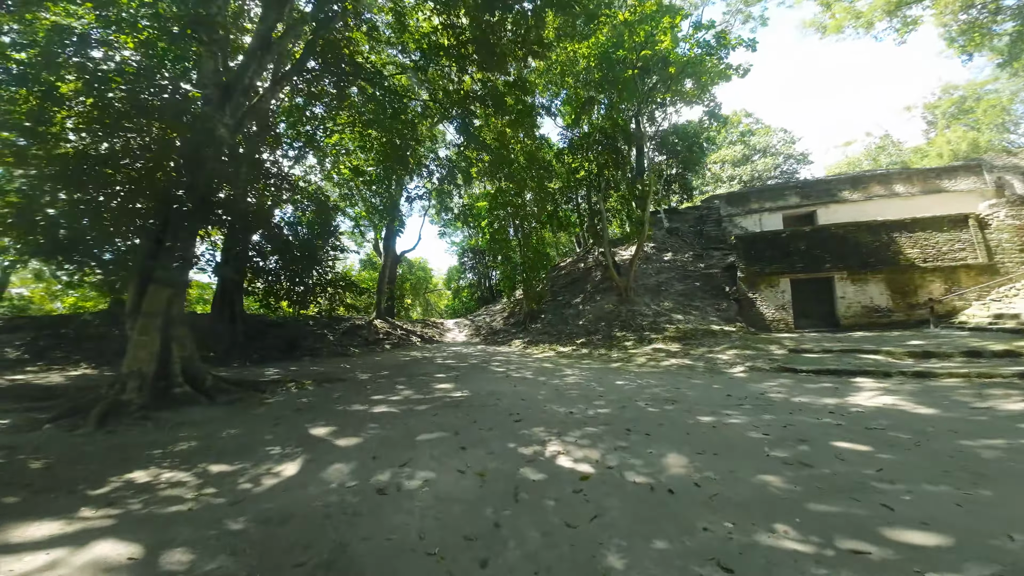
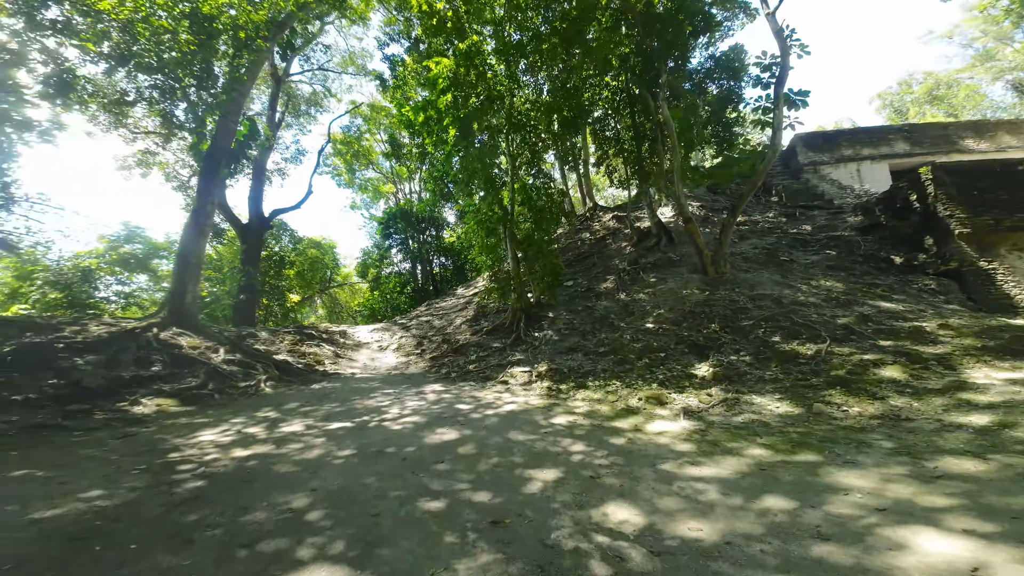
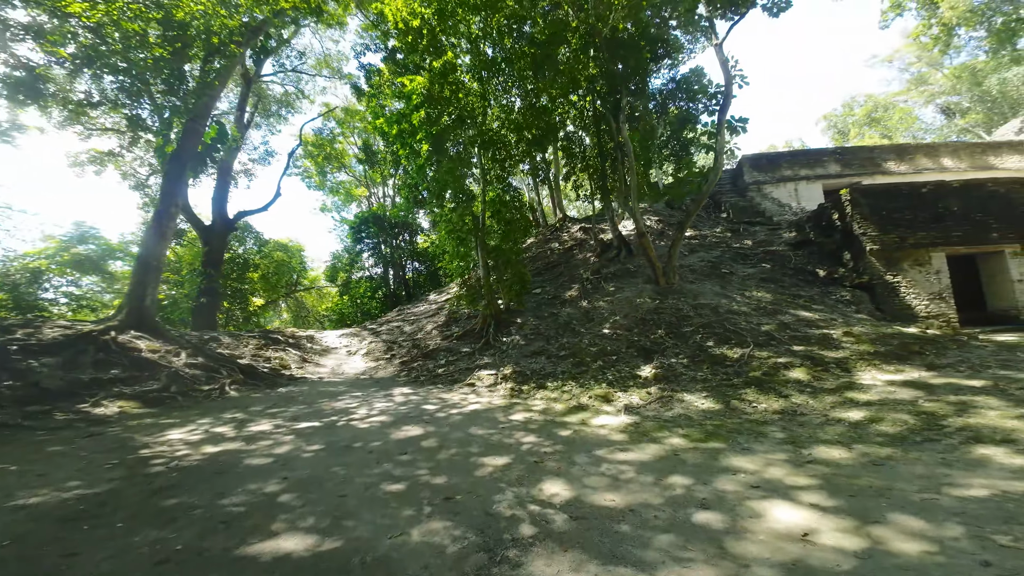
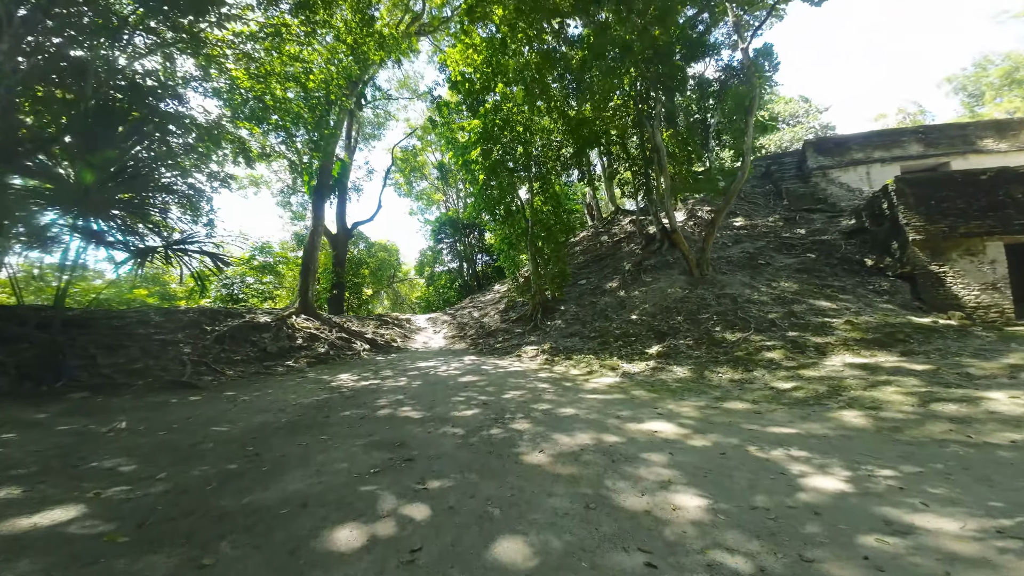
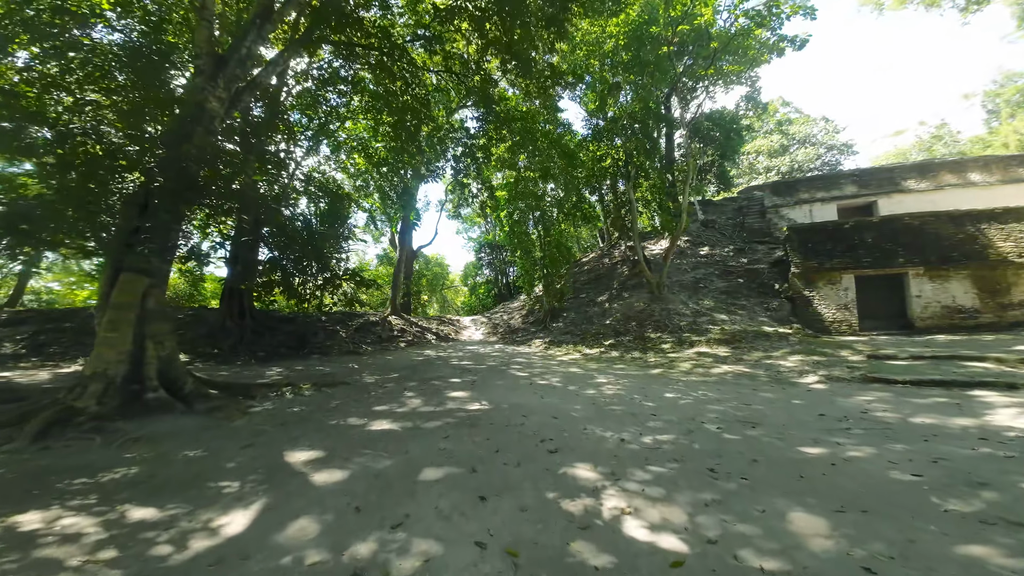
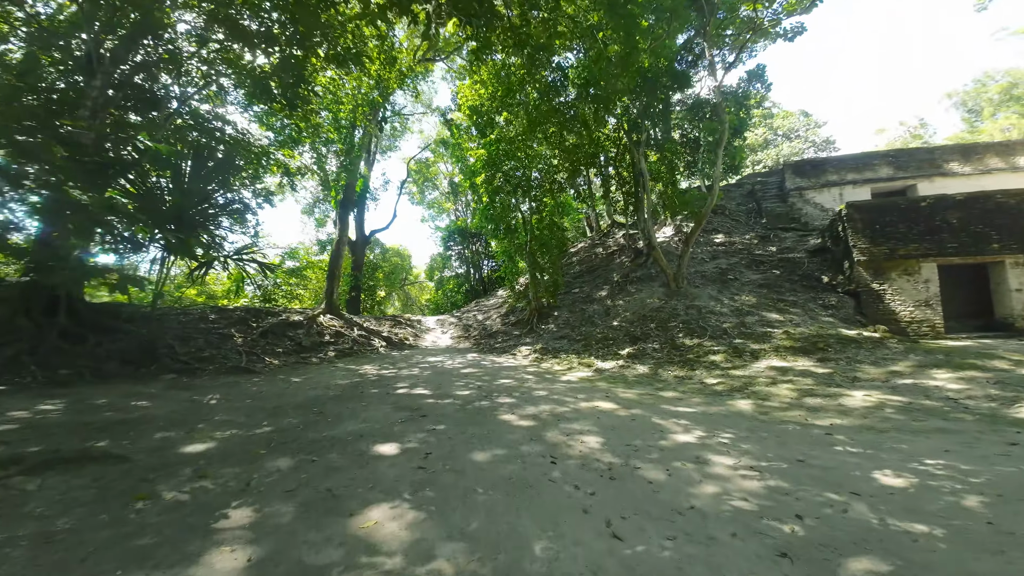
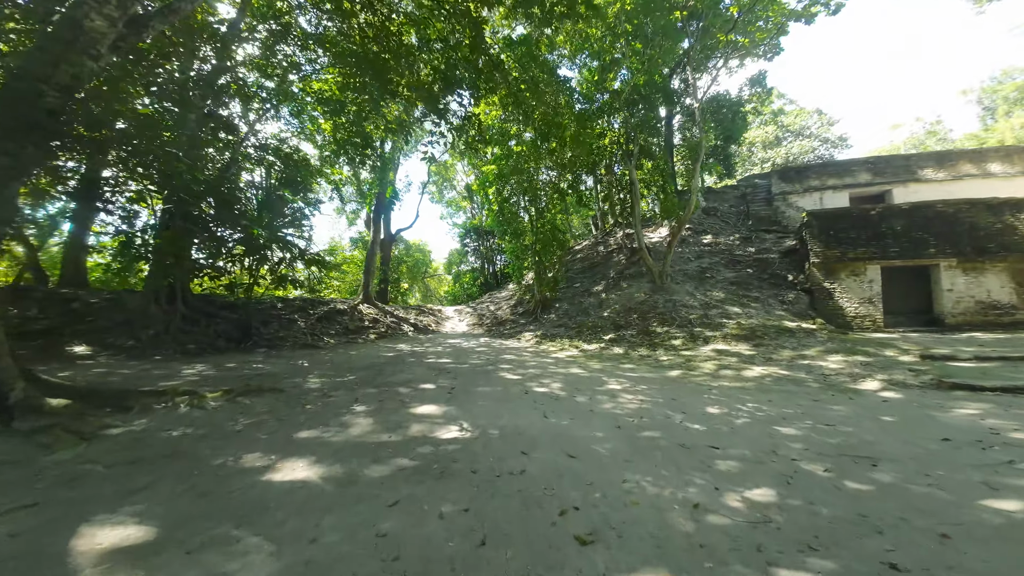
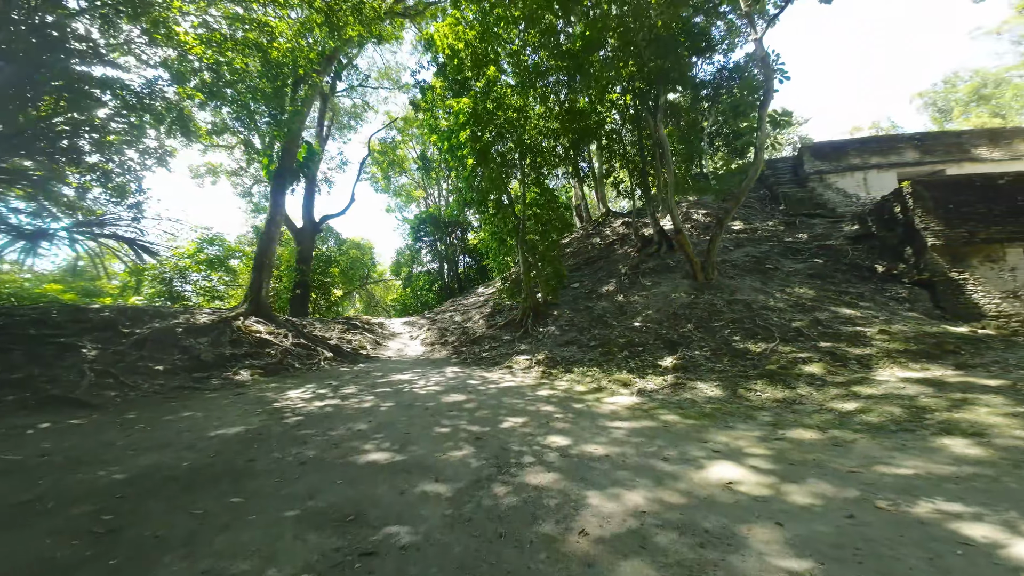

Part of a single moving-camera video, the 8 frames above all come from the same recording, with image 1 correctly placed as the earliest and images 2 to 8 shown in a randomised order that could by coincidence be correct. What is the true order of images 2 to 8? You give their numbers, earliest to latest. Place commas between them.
5, 7, 6, 4, 8, 3, 2
